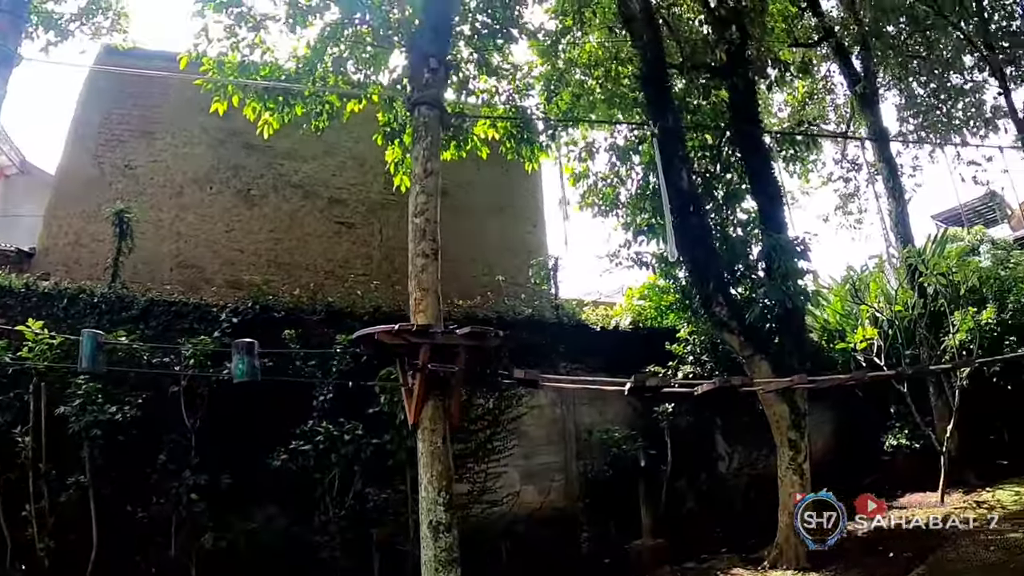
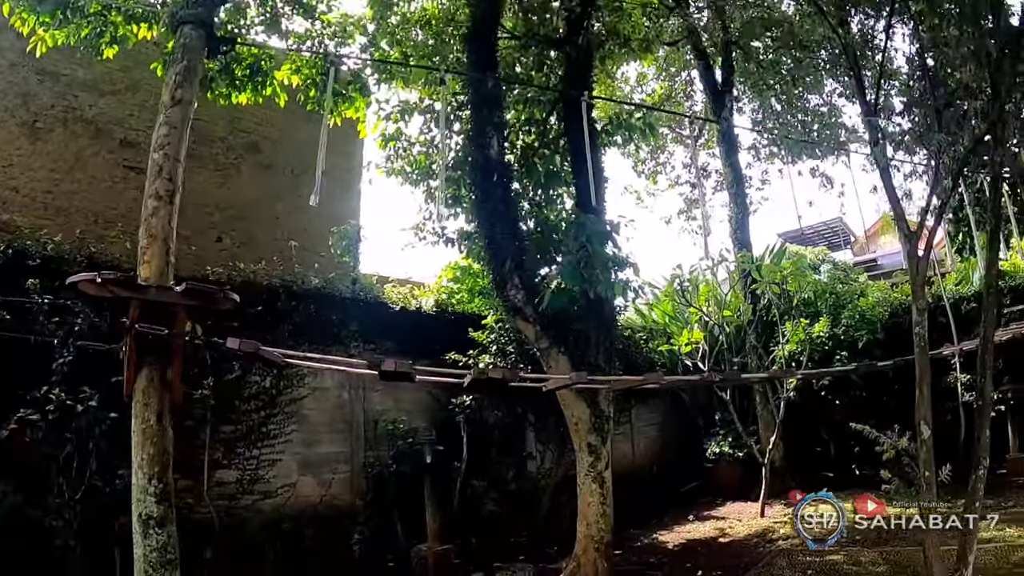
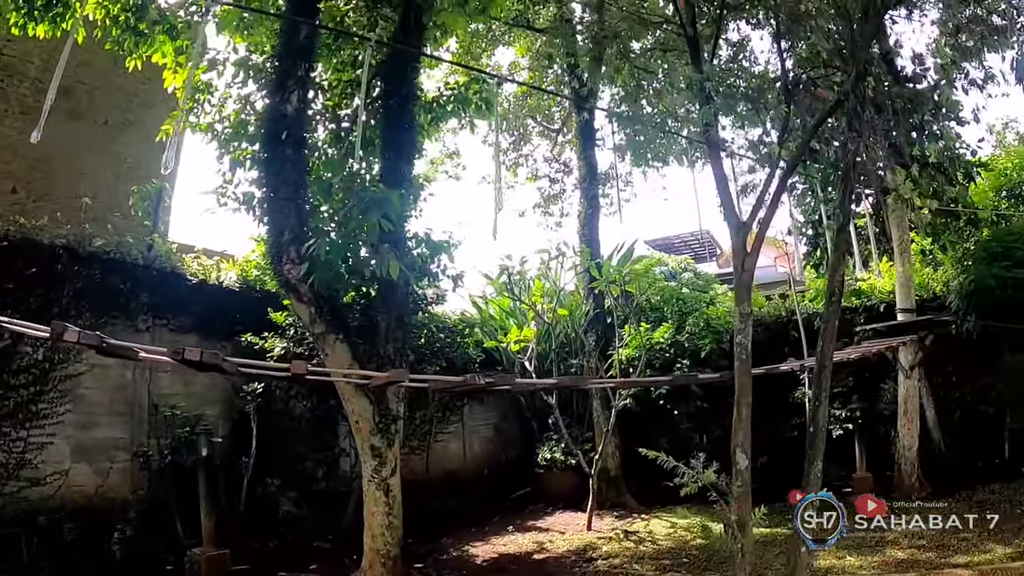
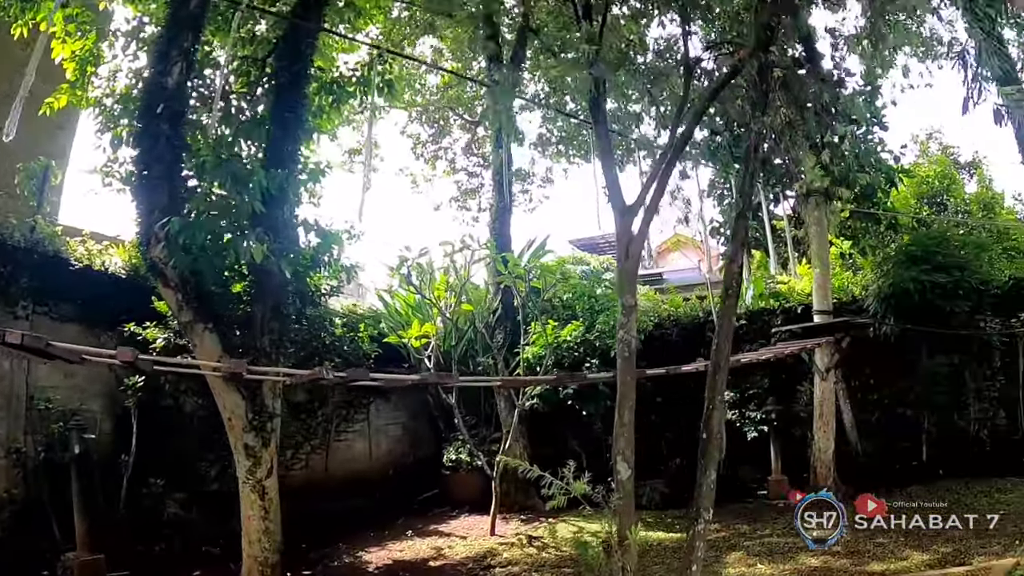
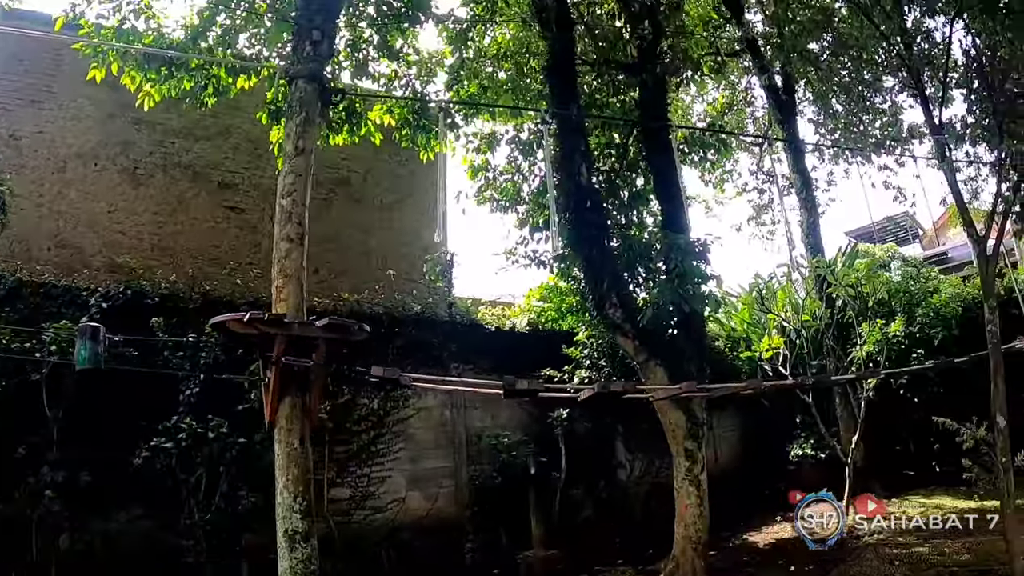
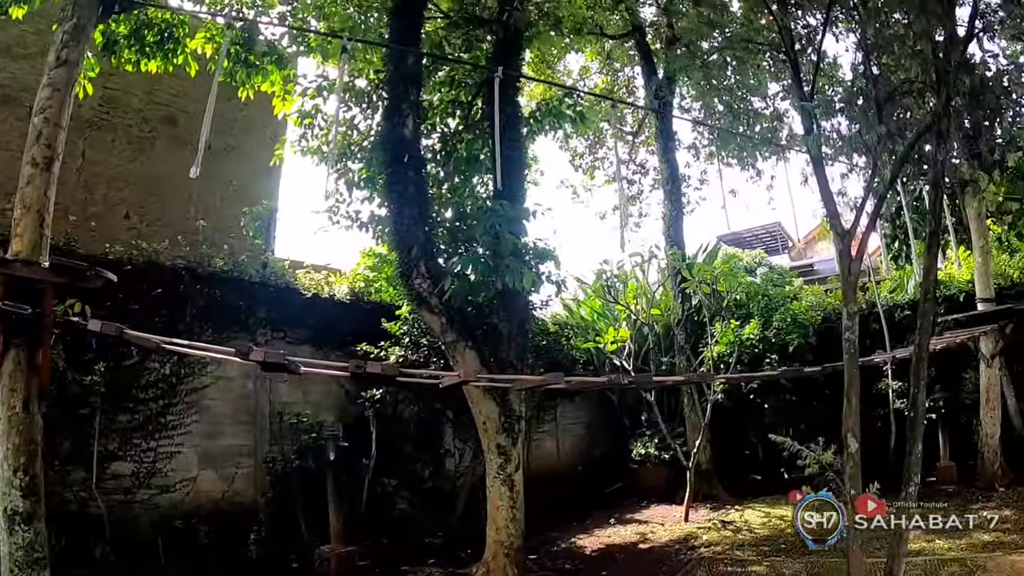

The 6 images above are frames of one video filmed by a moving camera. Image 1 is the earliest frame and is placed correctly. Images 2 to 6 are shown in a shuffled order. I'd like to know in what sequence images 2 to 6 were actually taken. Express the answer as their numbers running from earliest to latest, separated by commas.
5, 2, 6, 3, 4
